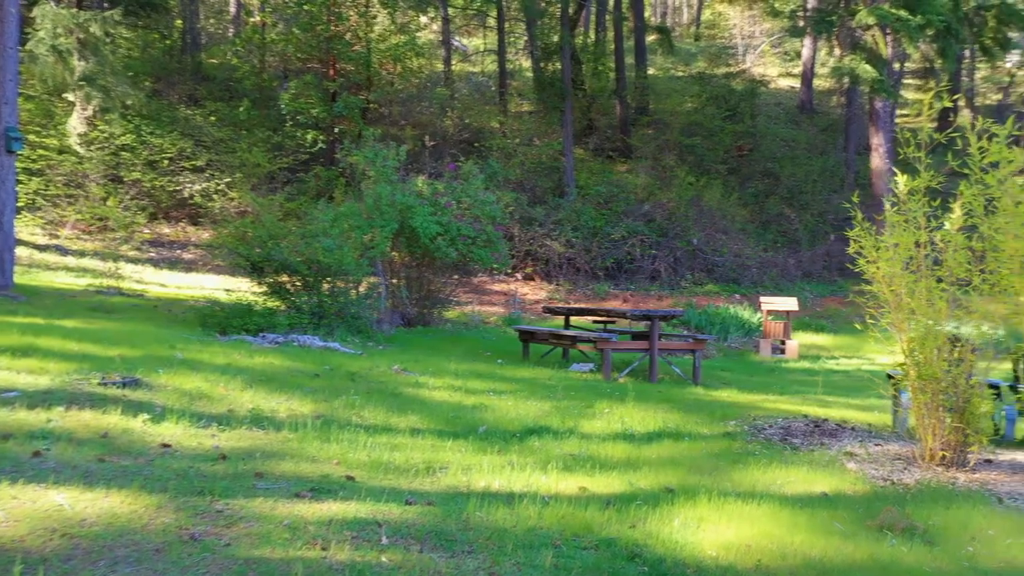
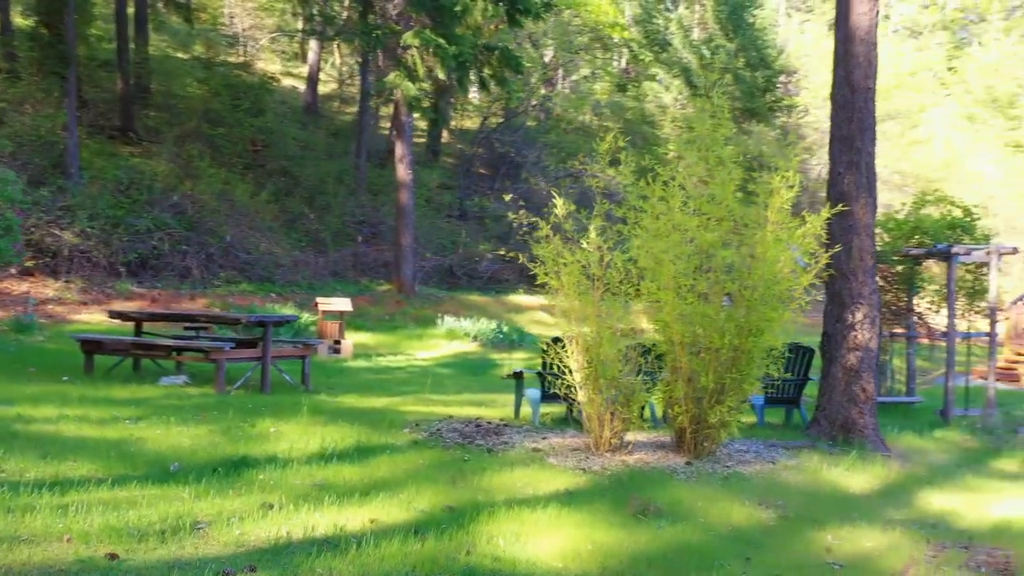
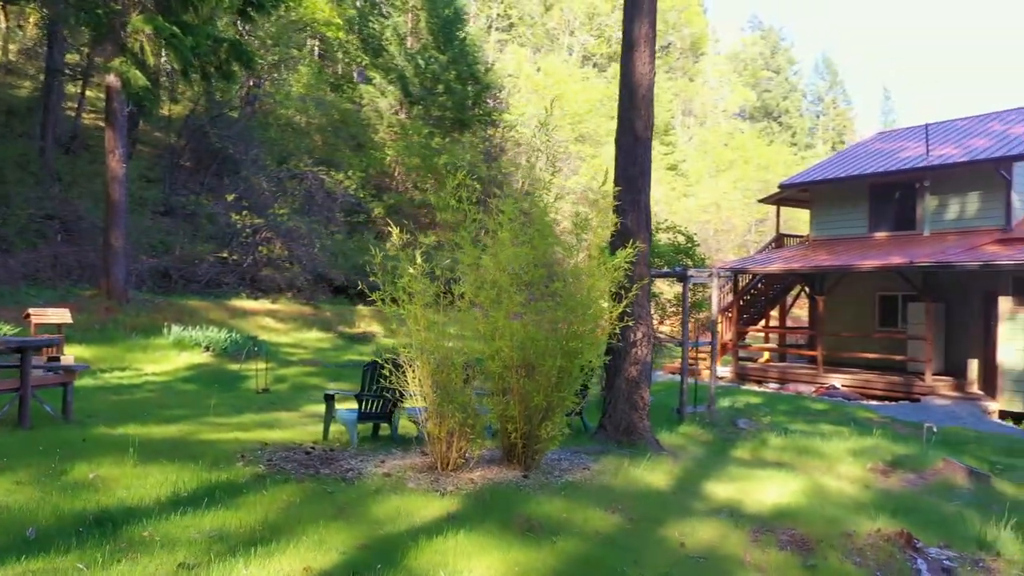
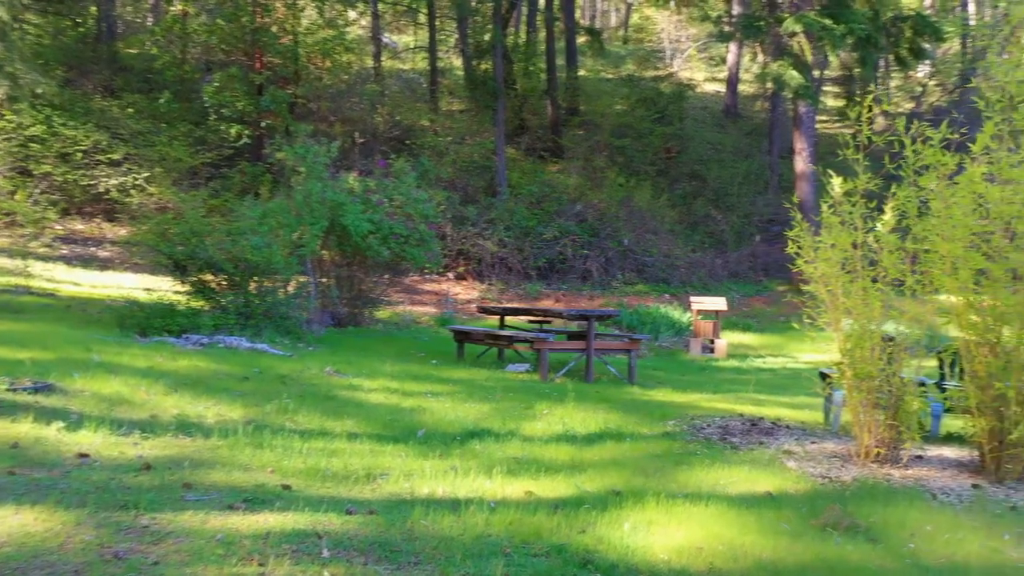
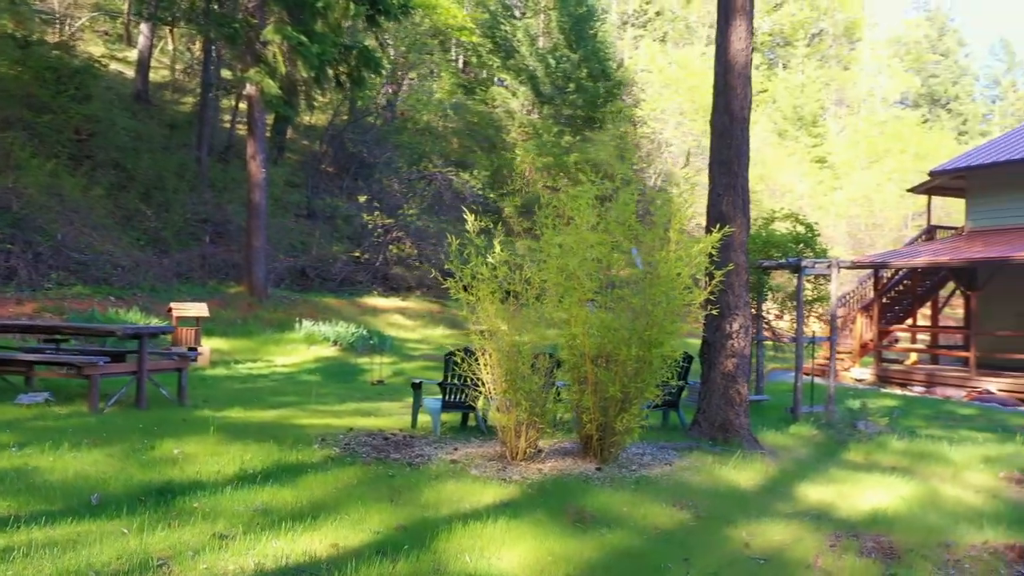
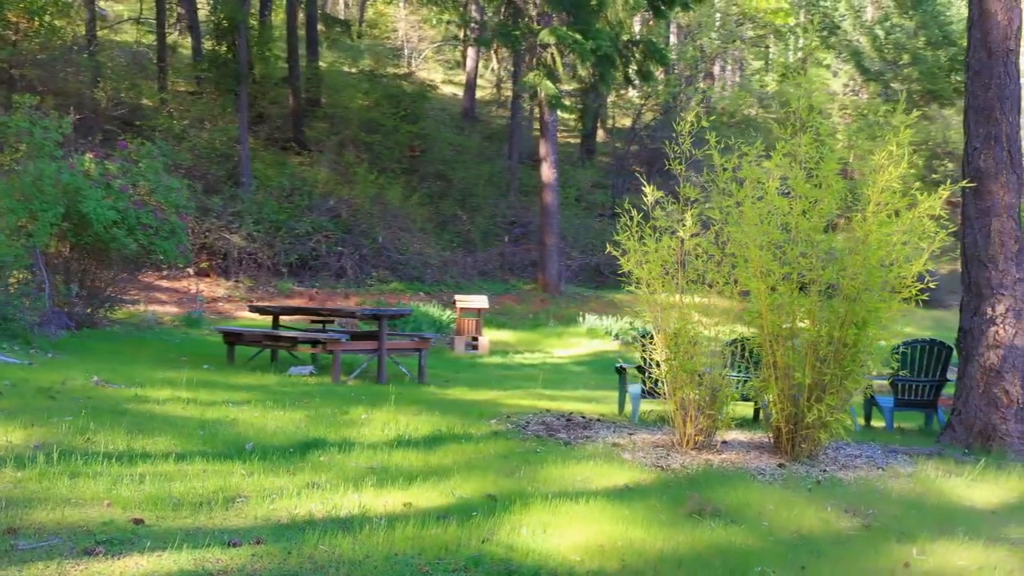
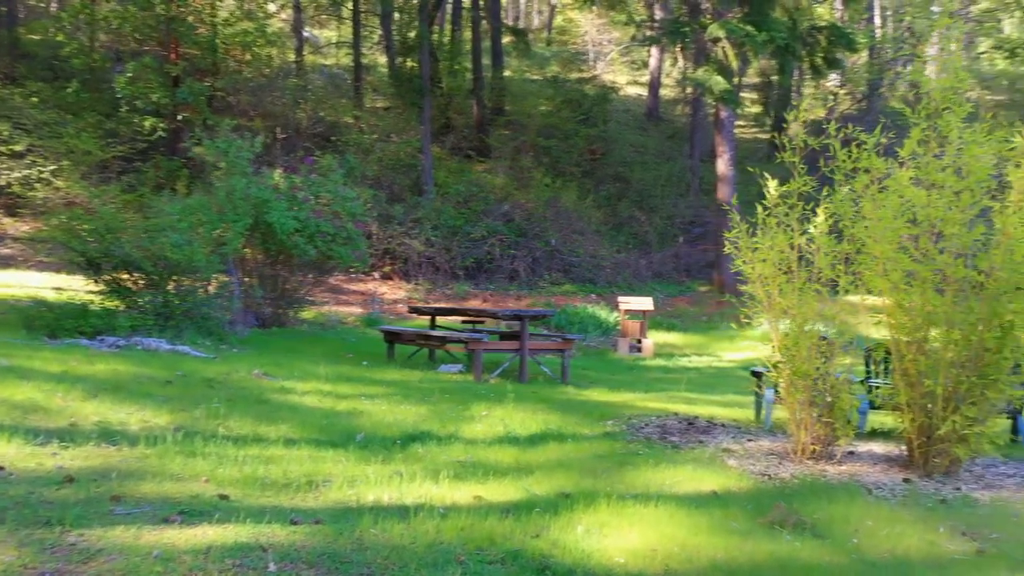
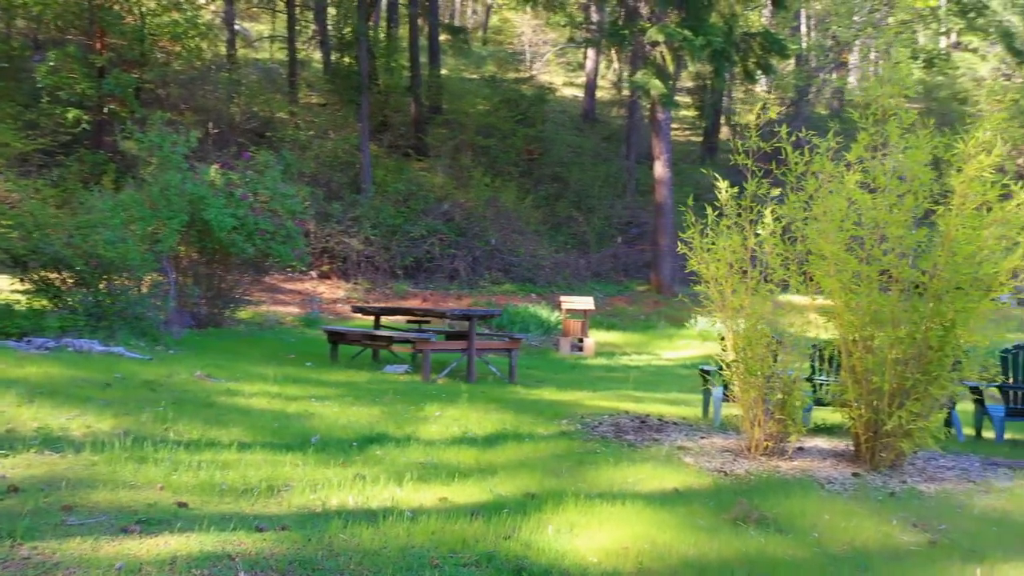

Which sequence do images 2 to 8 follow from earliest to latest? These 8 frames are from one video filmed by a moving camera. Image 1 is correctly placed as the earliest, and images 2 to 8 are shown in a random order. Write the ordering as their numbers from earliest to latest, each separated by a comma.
4, 7, 8, 6, 2, 5, 3
